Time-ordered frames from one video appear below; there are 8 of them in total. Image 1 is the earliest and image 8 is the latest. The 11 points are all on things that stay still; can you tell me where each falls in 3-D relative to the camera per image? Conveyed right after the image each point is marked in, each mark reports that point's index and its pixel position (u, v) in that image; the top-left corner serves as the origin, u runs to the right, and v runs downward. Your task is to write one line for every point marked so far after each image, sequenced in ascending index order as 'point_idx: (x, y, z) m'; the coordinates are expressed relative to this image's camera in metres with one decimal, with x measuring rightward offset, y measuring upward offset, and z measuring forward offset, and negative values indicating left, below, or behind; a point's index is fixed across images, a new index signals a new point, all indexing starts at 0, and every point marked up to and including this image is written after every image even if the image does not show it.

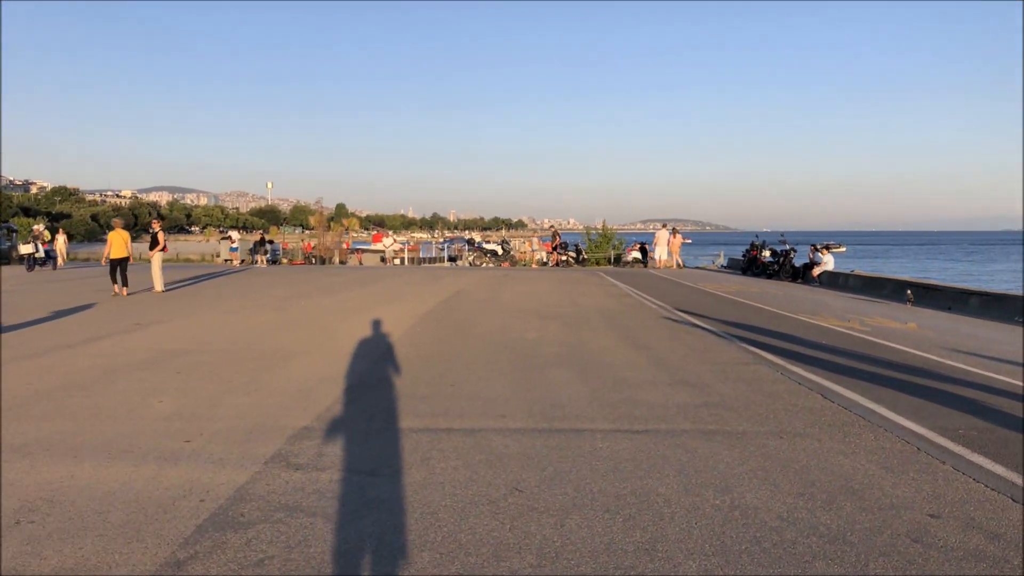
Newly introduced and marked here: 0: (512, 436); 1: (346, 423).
0: (0.0, -1.3, +7.0) m
1: (-1.5, -1.3, +7.6) m
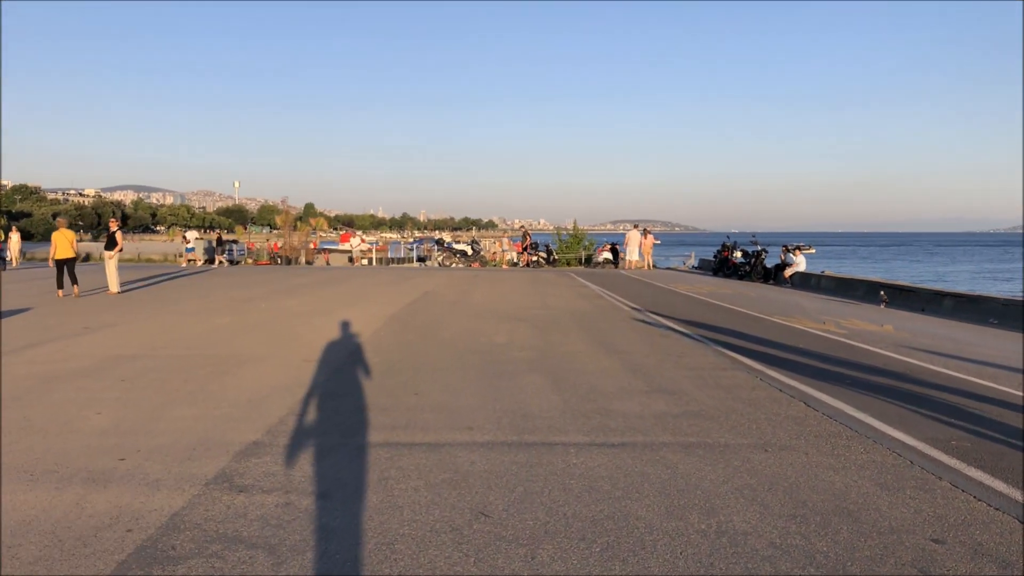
0: (-0.3, -1.3, +6.5) m
1: (-1.8, -1.3, +7.1) m
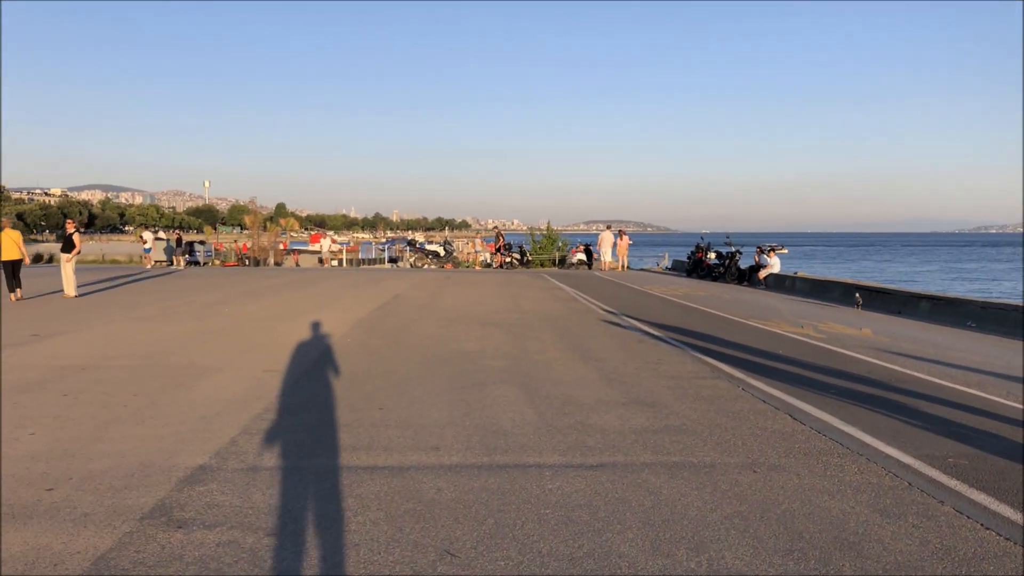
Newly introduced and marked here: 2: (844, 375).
0: (-0.5, -1.4, +6.0) m
1: (-2.1, -1.4, +6.5) m
2: (+4.2, -1.1, +10.3) m
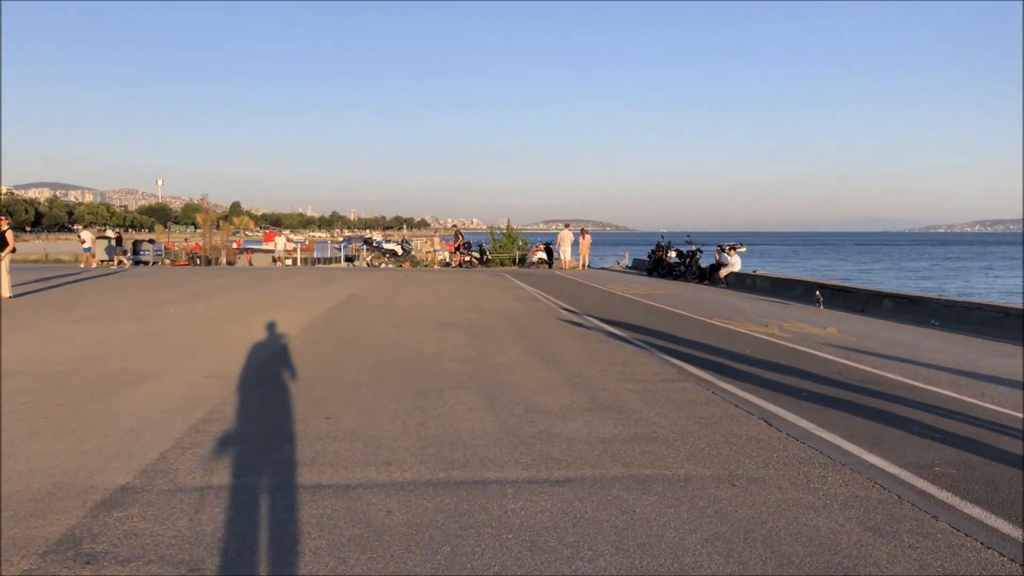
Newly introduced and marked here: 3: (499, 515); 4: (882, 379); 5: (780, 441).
0: (-0.8, -1.4, +5.4) m
1: (-2.4, -1.4, +5.9) m
2: (+3.7, -1.1, +10.0) m
3: (-0.1, -1.4, +5.0) m
4: (+4.5, -1.1, +9.9) m
5: (+2.2, -1.3, +6.7) m
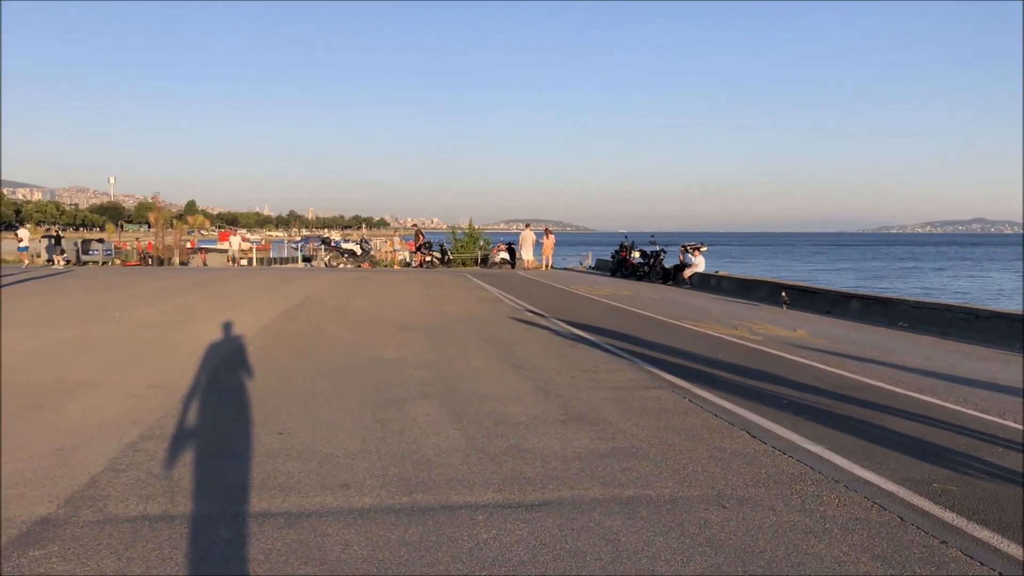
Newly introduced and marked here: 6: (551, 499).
0: (-0.9, -1.4, +4.9) m
1: (-2.6, -1.4, +5.2) m
2: (+3.3, -1.1, +9.6) m
3: (-0.2, -1.4, +4.5) m
4: (+4.1, -1.1, +9.6) m
5: (+2.0, -1.3, +6.3) m
6: (+0.2, -1.4, +5.3) m
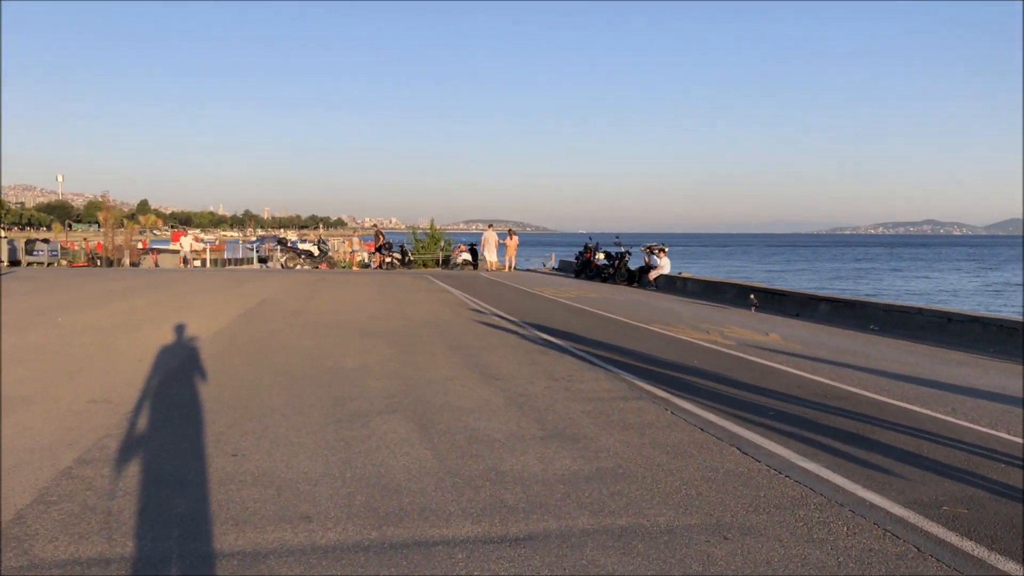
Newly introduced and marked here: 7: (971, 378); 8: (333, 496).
0: (-1.0, -1.5, +4.3) m
1: (-2.7, -1.5, +4.6) m
2: (+3.0, -1.2, +9.3) m
3: (-0.3, -1.5, +4.0) m
4: (+3.8, -1.2, +9.2) m
5: (+1.8, -1.4, +5.9) m
6: (+0.1, -1.4, +4.8) m
7: (+5.9, -1.2, +10.5) m
8: (-1.2, -1.4, +5.4) m
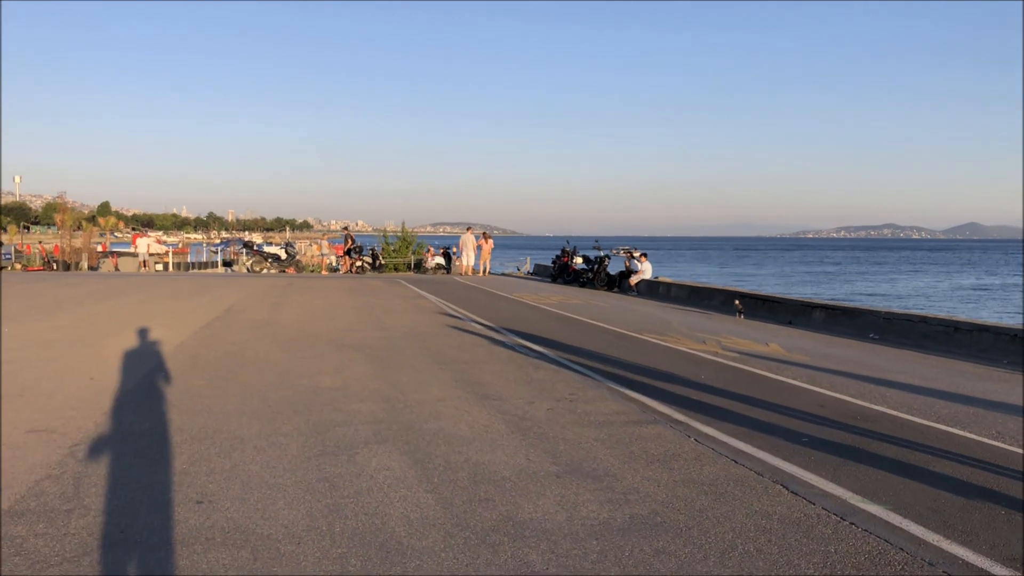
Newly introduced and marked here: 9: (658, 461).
0: (-0.8, -1.6, +3.3) m
1: (-2.5, -1.6, +3.6) m
2: (+3.0, -1.3, +8.5) m
3: (-0.1, -1.6, +3.1) m
4: (+3.7, -1.3, +8.5) m
5: (+1.9, -1.5, +5.0) m
6: (+0.3, -1.5, +3.9) m
7: (+5.8, -1.3, +9.8) m
8: (-1.0, -1.5, +4.5) m
9: (+1.1, -1.4, +6.4) m
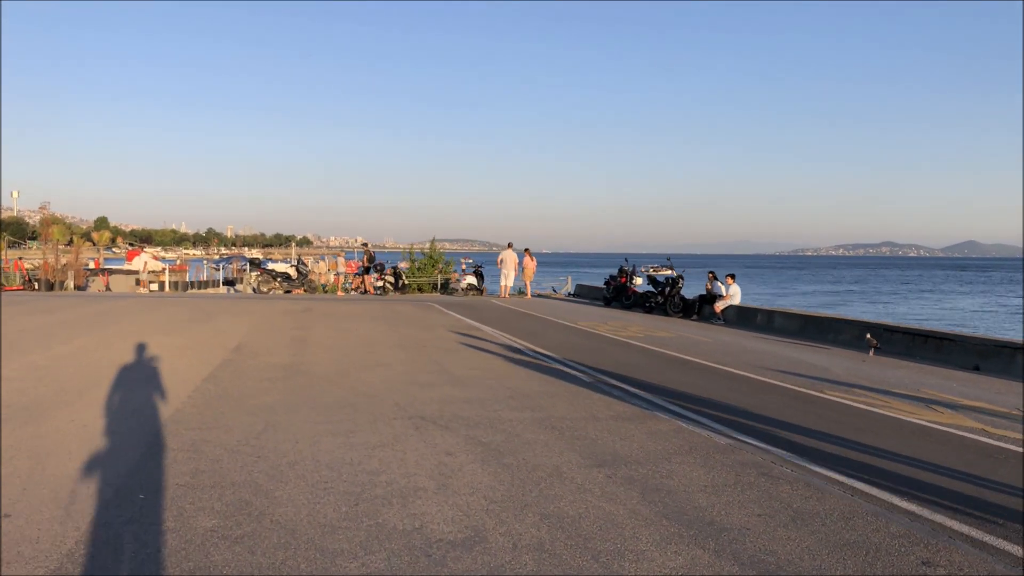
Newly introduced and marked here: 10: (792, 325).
0: (+0.9, -1.8, -1.1) m
1: (-0.7, -1.8, -0.9) m
2: (+4.7, -1.7, +4.0) m
3: (+1.6, -1.9, -1.4) m
4: (+5.5, -1.7, +4.0) m
5: (+3.7, -1.8, +0.6) m
6: (+2.0, -1.8, -0.5) m
7: (+7.6, -1.7, +5.4) m
8: (+0.7, -1.8, 0.0) m
9: (+2.9, -1.7, +2.0) m
10: (+6.7, -0.9, +19.6) m
